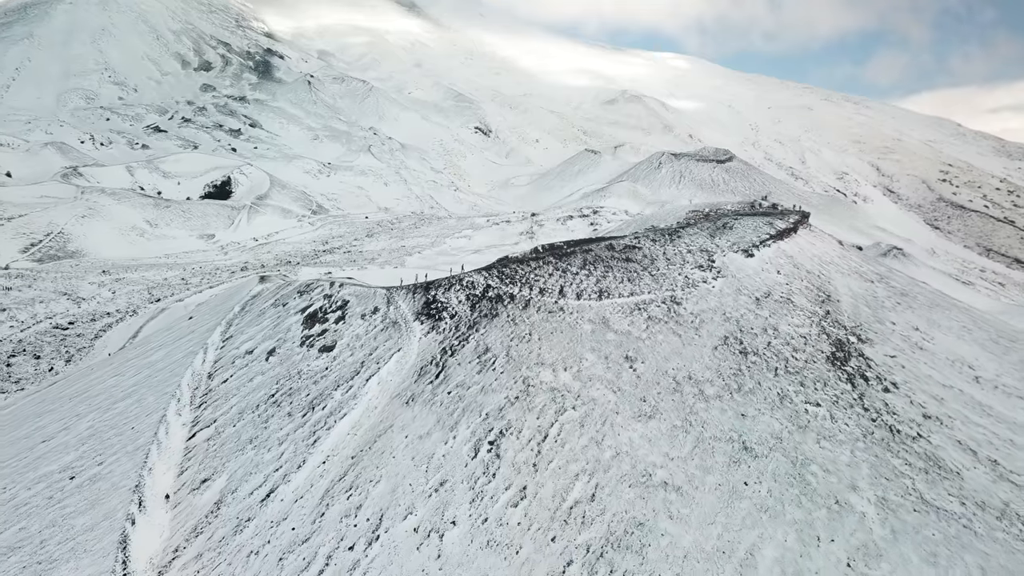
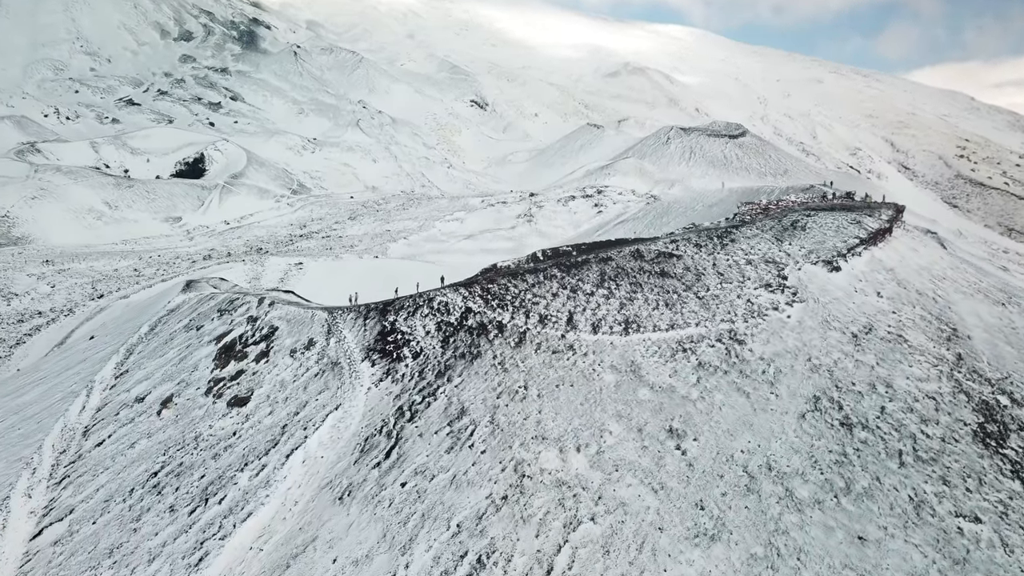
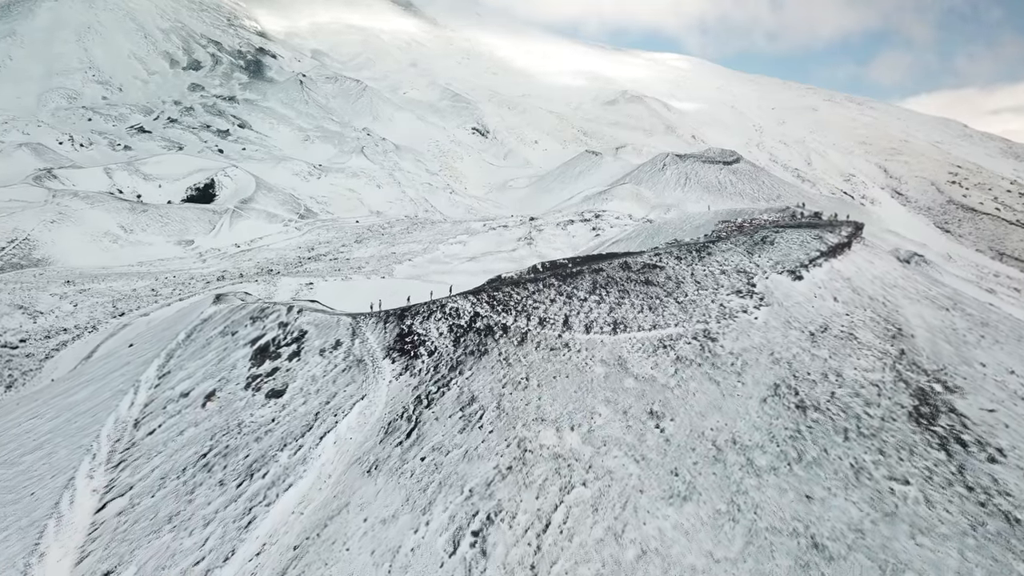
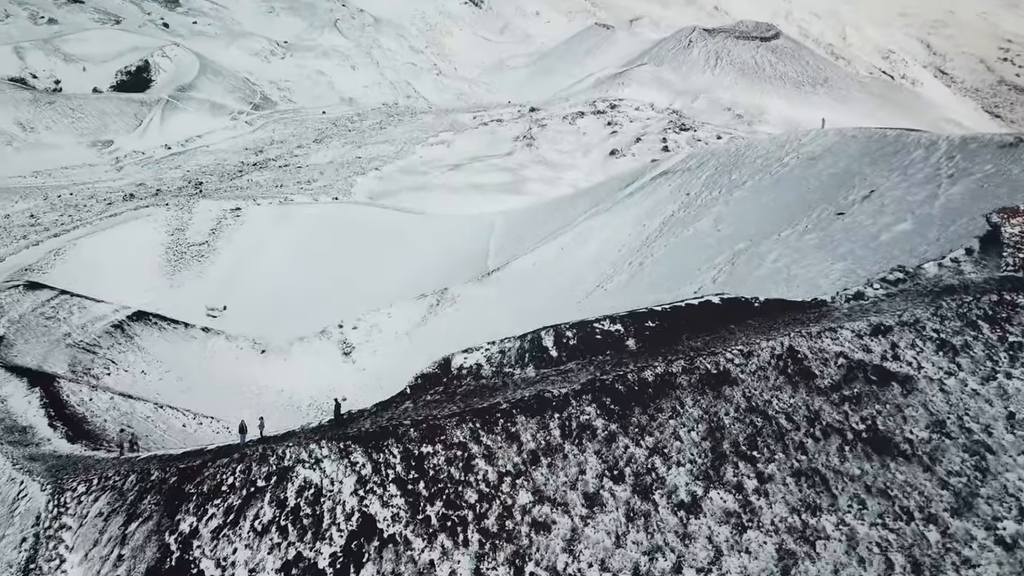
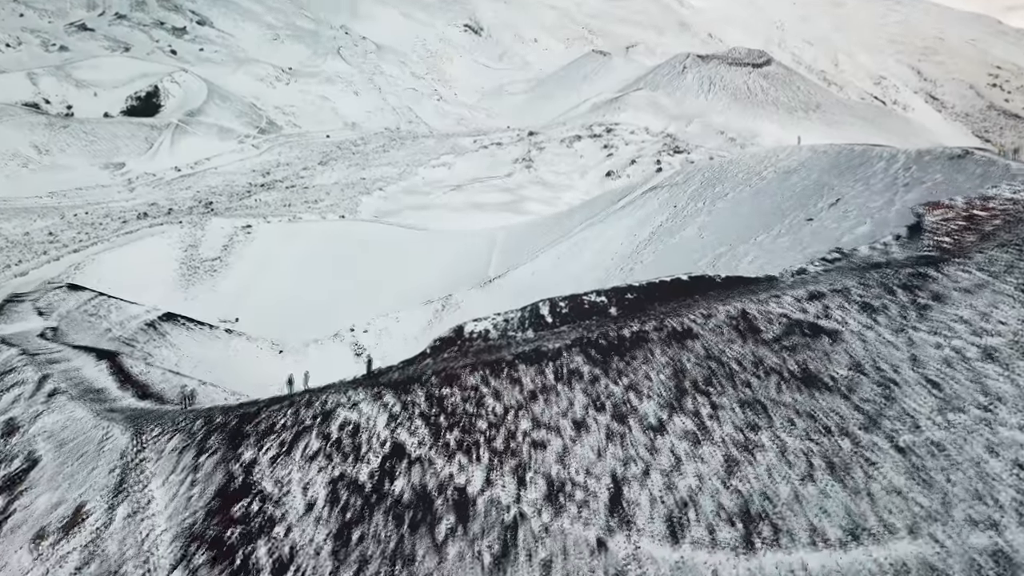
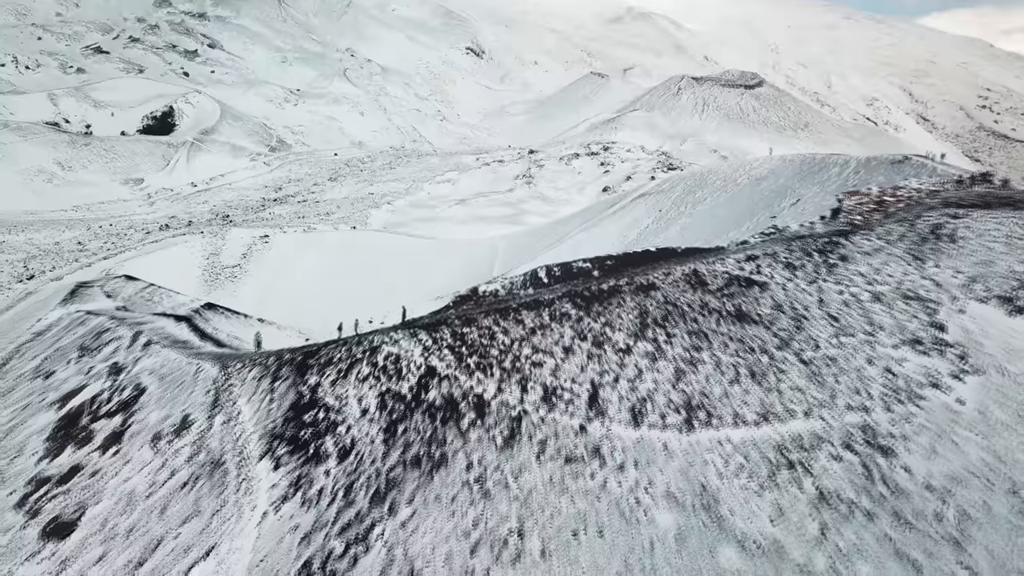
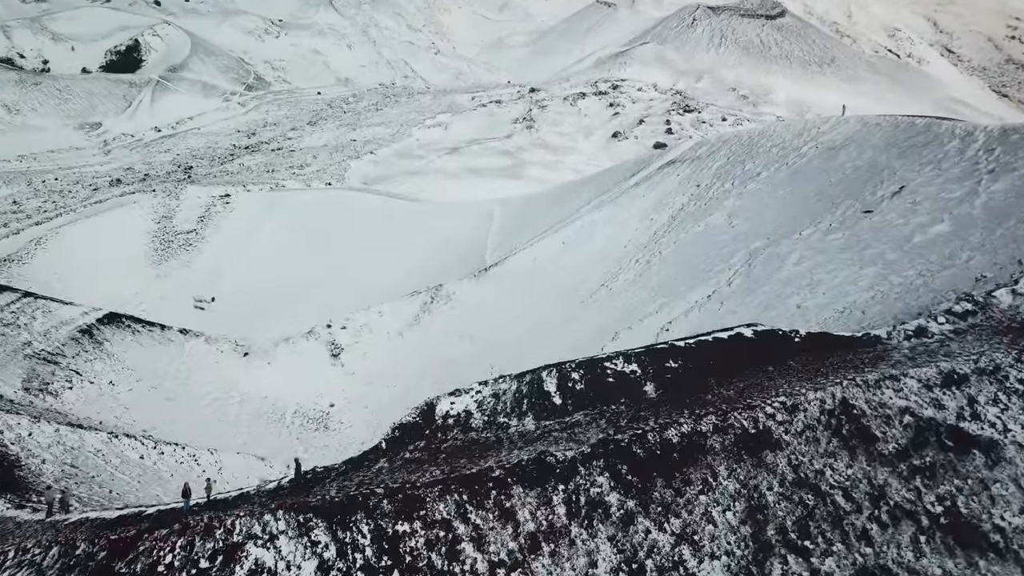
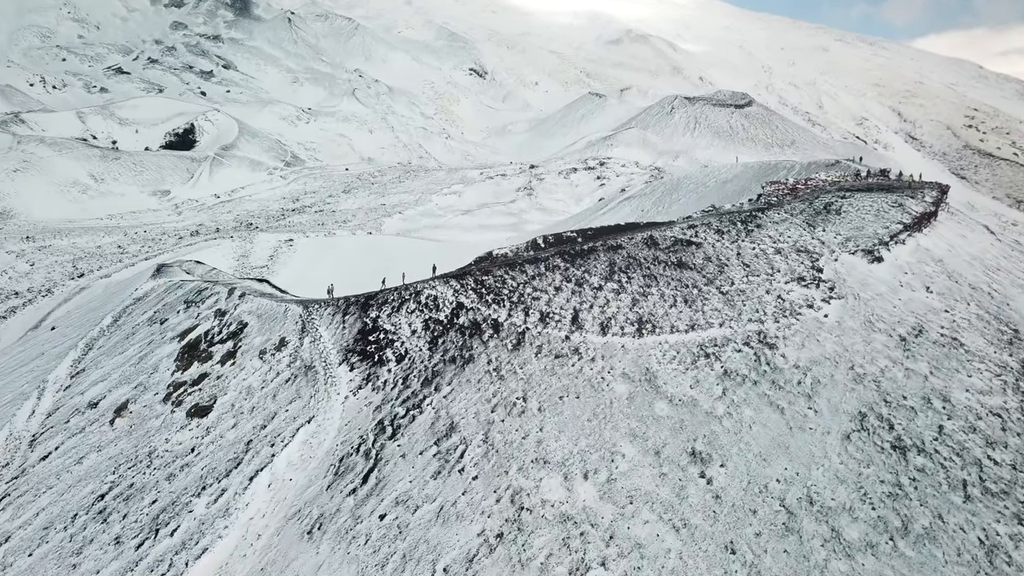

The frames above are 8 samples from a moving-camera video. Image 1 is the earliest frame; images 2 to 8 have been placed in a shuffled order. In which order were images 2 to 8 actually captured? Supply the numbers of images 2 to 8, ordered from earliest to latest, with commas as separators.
3, 2, 8, 6, 5, 4, 7
